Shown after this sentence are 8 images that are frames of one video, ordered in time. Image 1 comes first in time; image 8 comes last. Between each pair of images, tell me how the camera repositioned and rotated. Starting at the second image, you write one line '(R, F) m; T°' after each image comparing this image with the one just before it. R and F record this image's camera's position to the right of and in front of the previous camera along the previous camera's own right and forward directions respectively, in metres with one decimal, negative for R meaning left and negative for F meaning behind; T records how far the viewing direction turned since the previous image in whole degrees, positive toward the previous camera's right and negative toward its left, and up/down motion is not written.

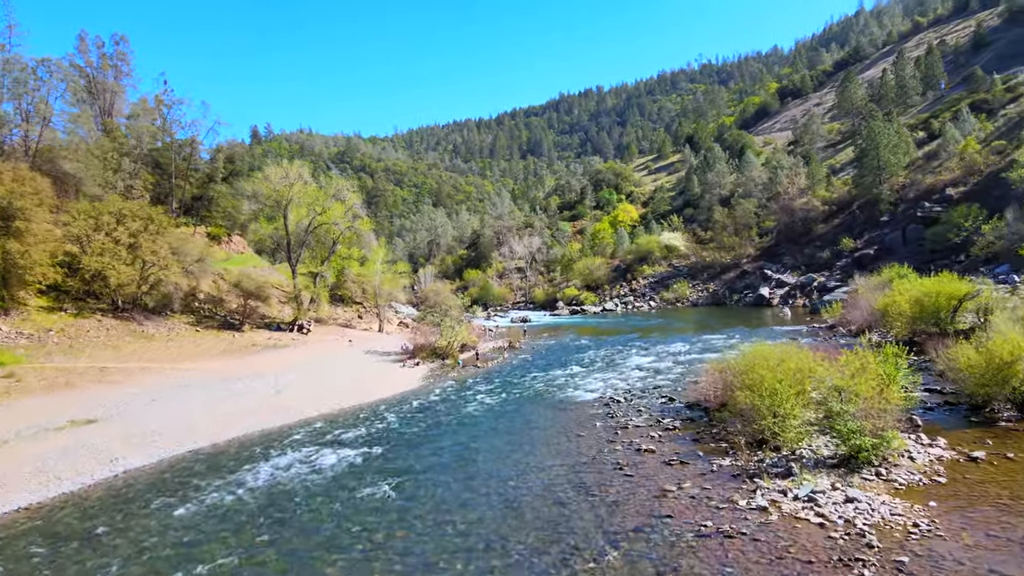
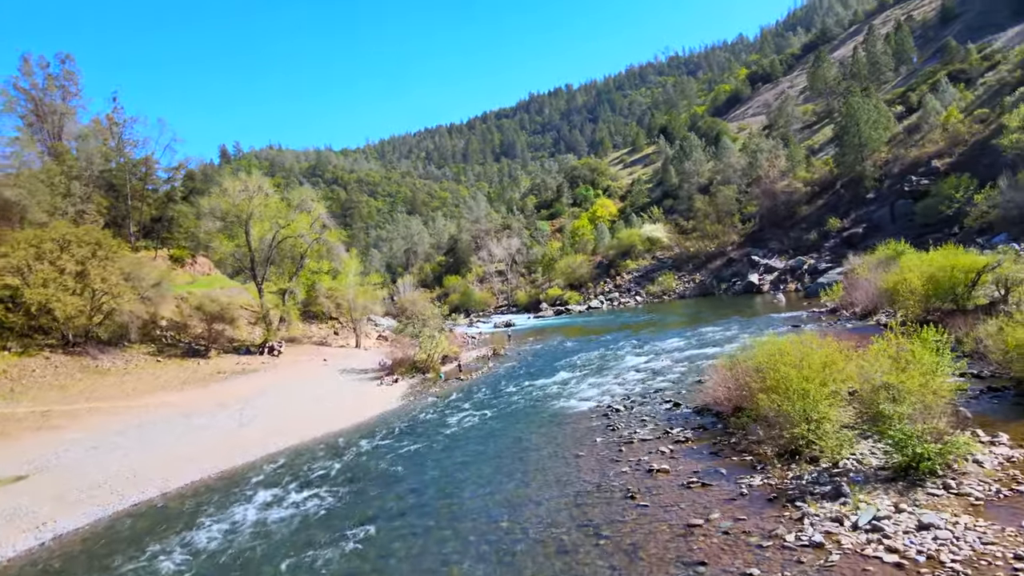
(+0.1, +2.0) m; +1°
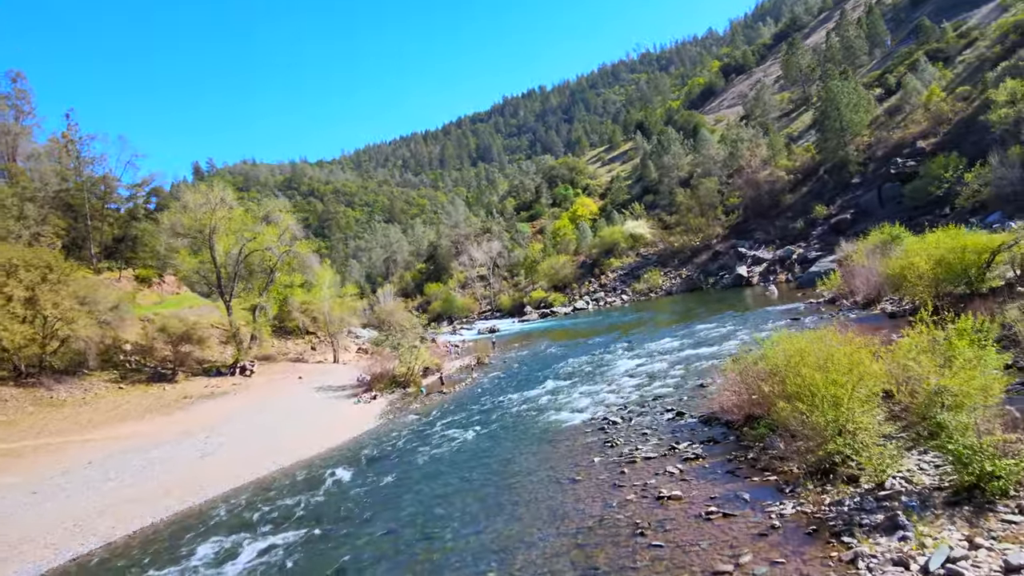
(+0.1, +1.7) m; +1°
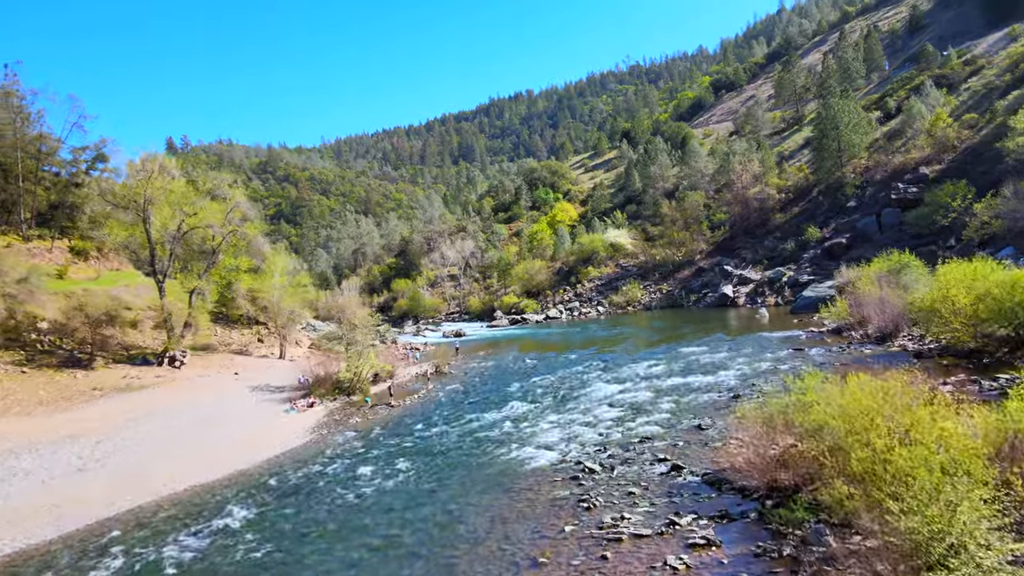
(+0.2, +3.4) m; +2°
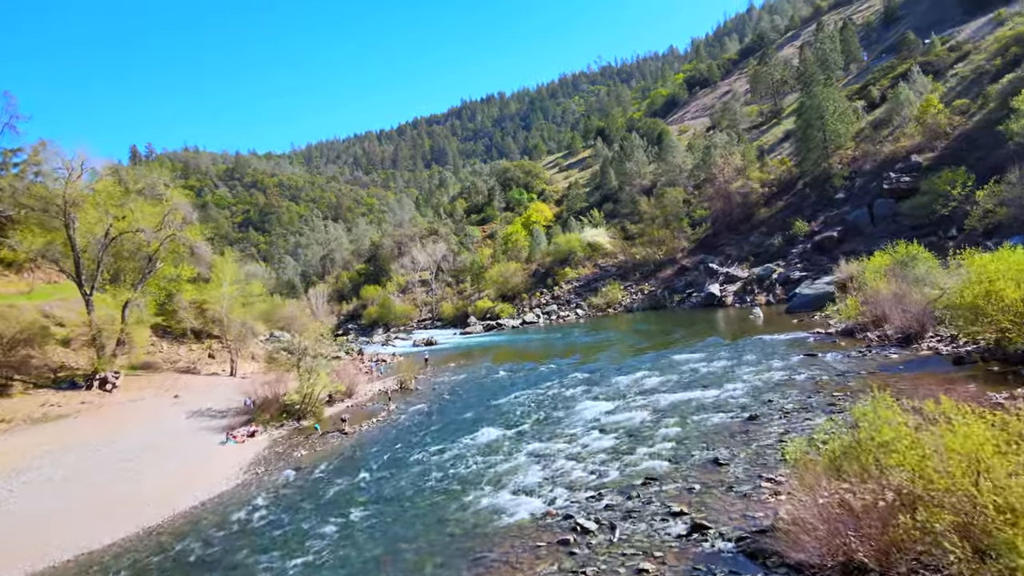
(+0.2, +3.0) m; +2°
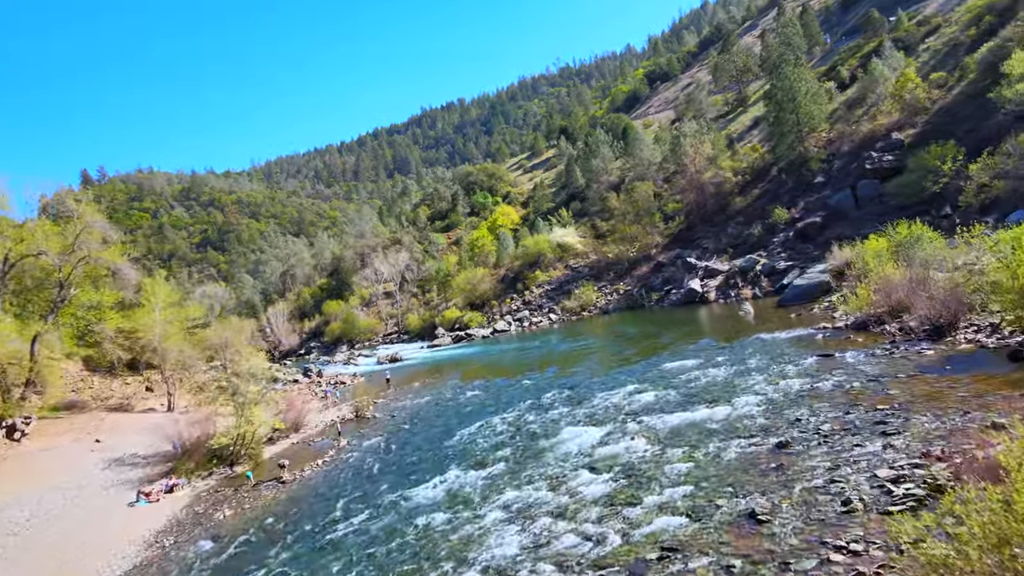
(+0.2, +3.1) m; +2°
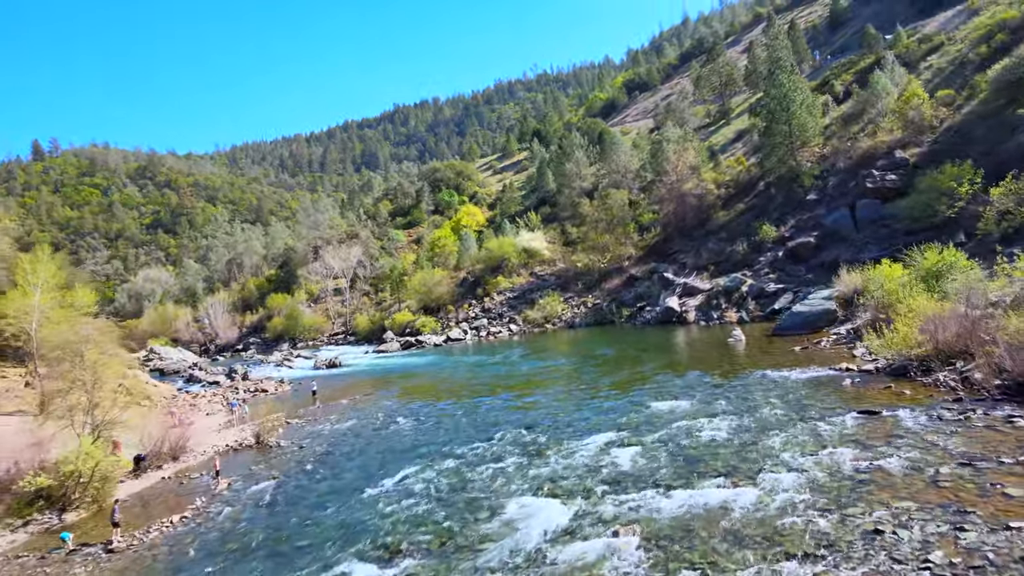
(+0.3, +4.5) m; +3°
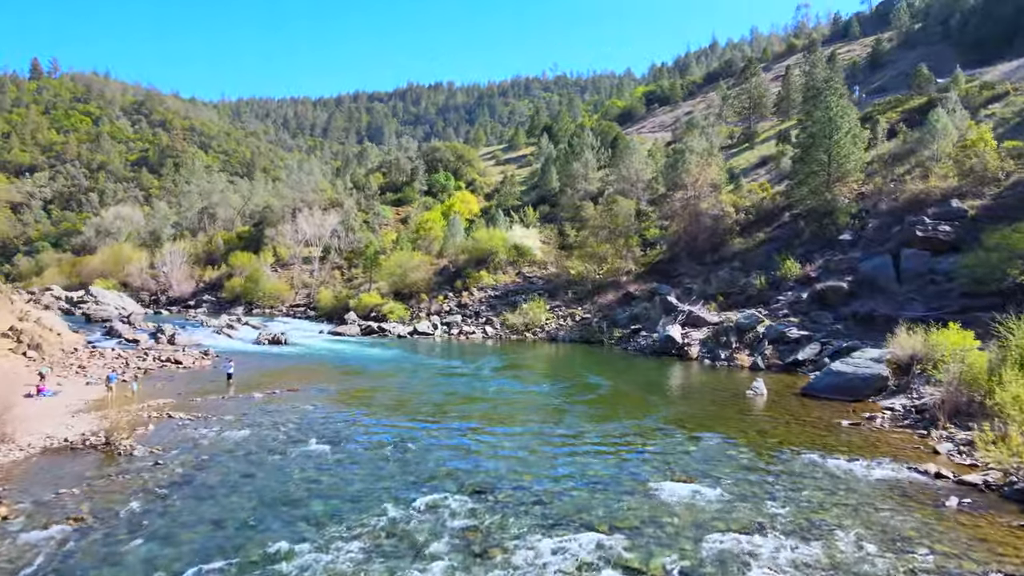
(+0.2, +5.0) m; +1°
